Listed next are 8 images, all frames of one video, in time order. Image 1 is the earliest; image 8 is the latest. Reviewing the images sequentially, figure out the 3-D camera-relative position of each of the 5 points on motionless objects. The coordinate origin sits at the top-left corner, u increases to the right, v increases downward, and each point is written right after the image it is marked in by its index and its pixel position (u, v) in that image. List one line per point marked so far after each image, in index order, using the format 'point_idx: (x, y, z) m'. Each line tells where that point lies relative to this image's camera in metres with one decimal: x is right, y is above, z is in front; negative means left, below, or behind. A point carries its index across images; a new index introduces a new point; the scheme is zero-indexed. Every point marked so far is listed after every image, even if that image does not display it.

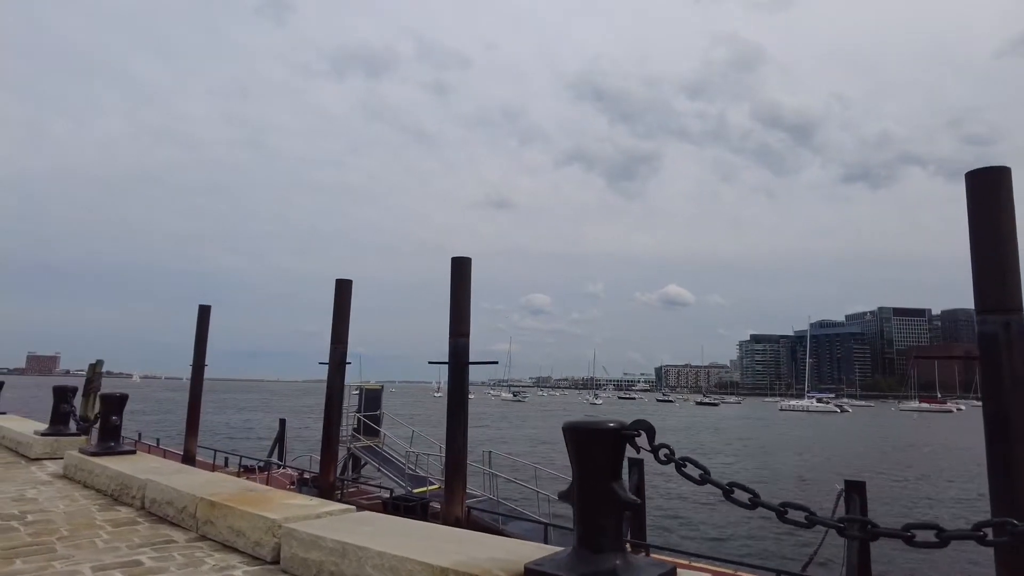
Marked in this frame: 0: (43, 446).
0: (-7.9, -2.7, +10.6) m
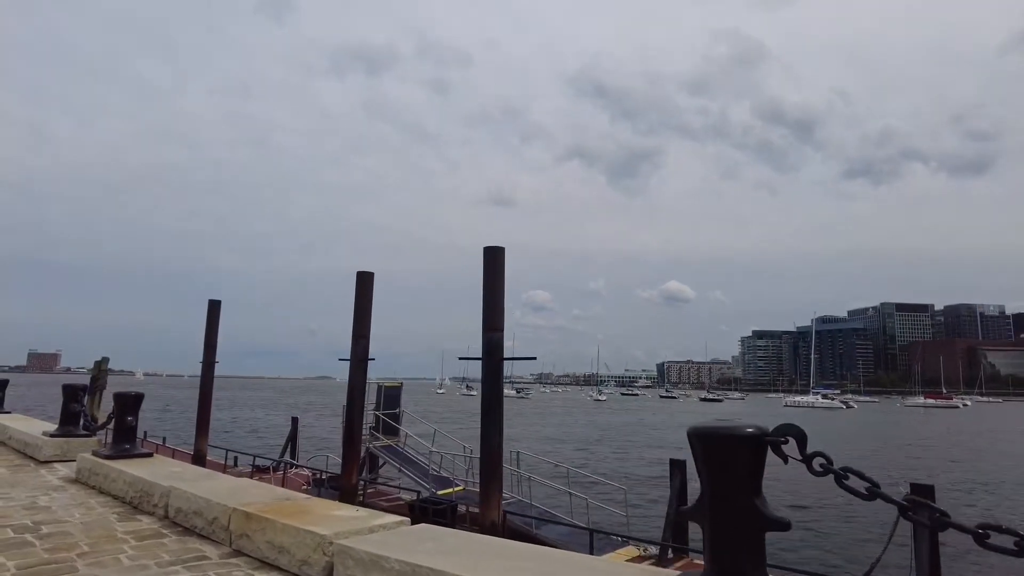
0: (-7.3, -2.5, +10.0) m
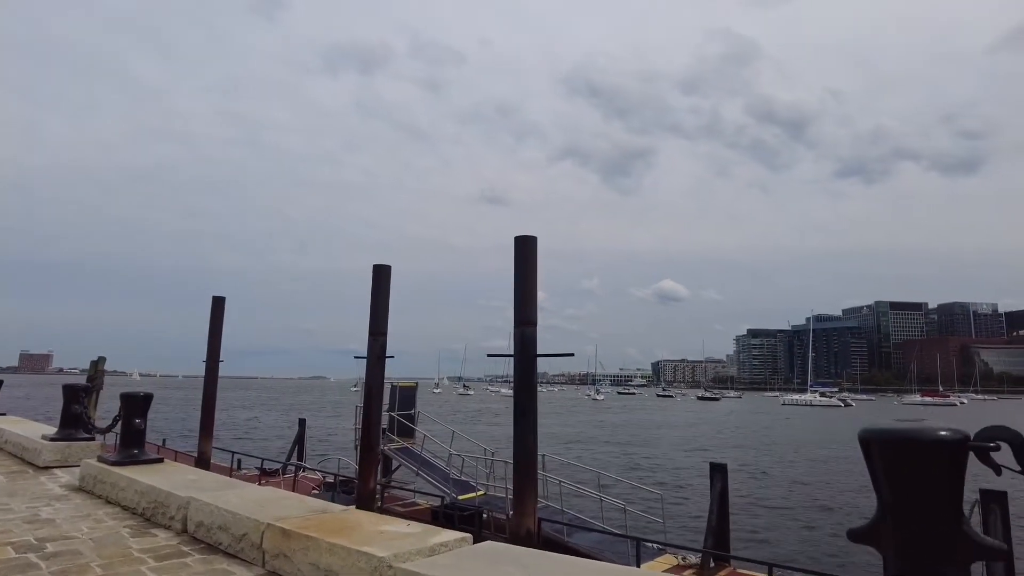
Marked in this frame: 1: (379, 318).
0: (-6.8, -2.4, +9.3) m
1: (-2.6, -0.6, +12.1) m
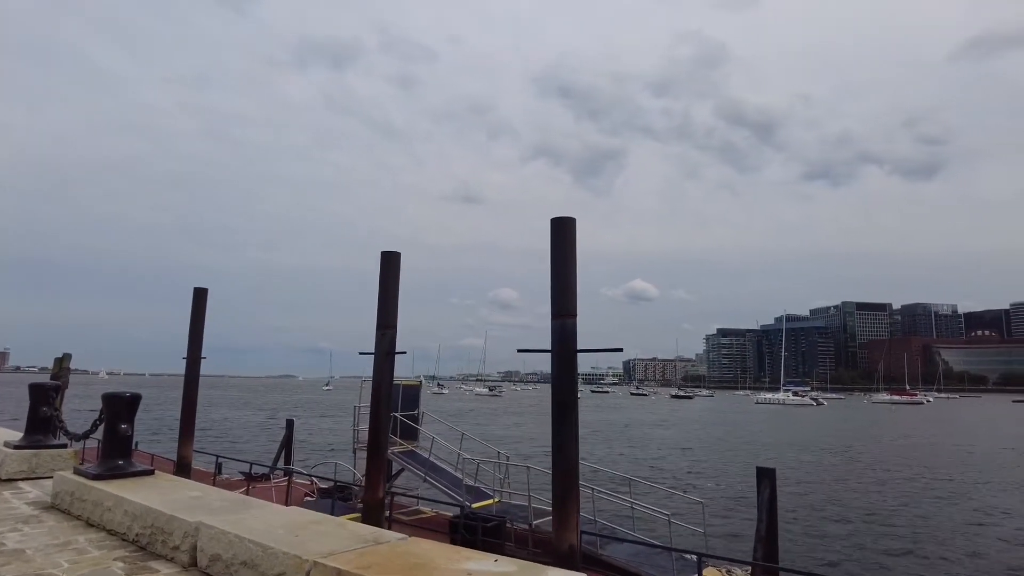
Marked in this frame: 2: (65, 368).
0: (-6.3, -2.2, +8.0) m
1: (-2.2, -0.4, +10.9) m
2: (-13.7, -2.5, +19.3) m
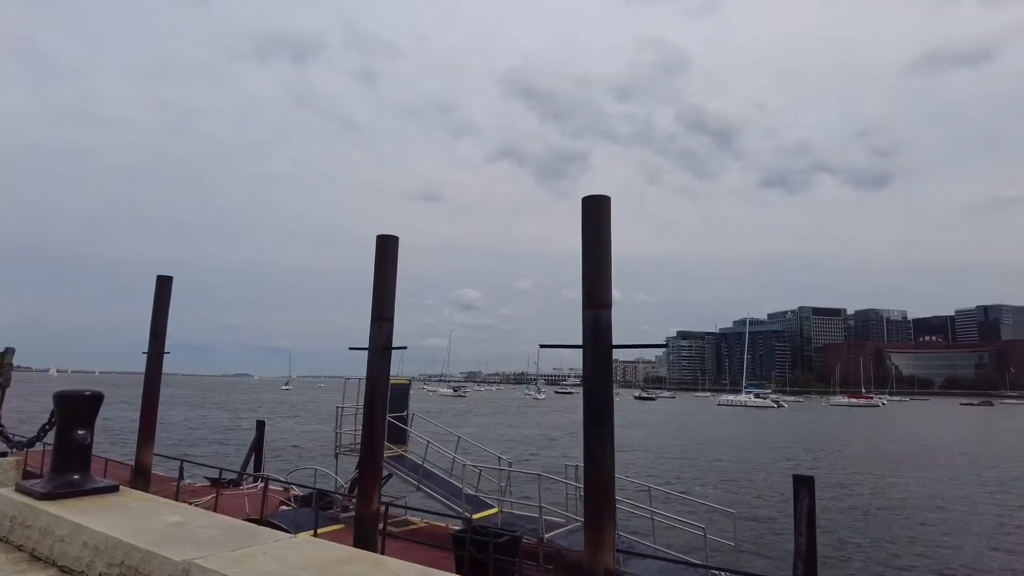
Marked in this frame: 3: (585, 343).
0: (-5.9, -1.9, +6.6) m
1: (-2.0, -0.2, +9.8) m
2: (-14.0, -2.1, +17.5) m
3: (+0.9, -0.6, +7.5) m
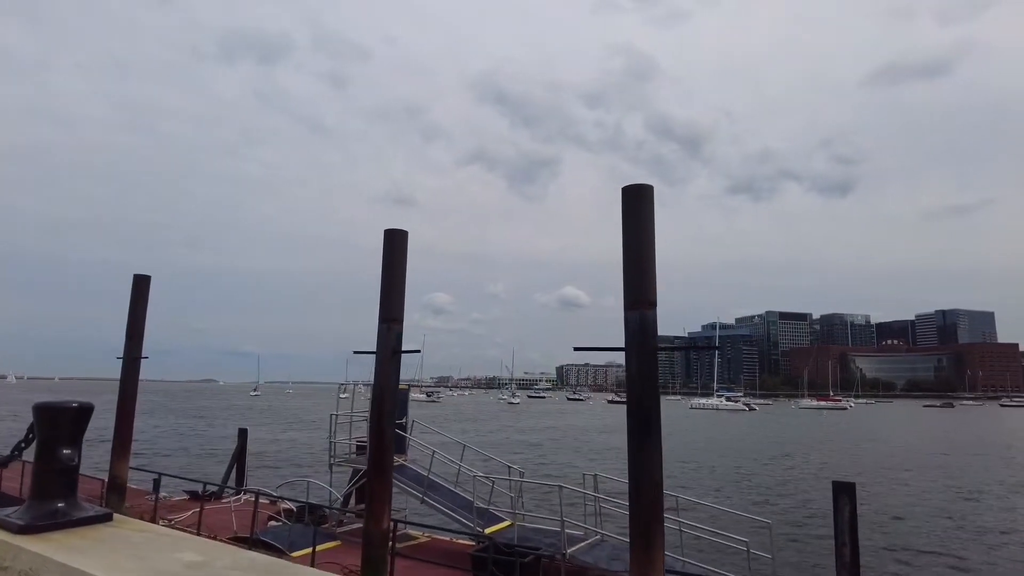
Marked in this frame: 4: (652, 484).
0: (-5.5, -1.9, +5.6) m
1: (-1.7, -0.2, +9.0) m
2: (-14.1, -2.1, +16.1) m
3: (+1.3, -0.6, +6.8) m
4: (+1.4, -2.0, +6.5) m
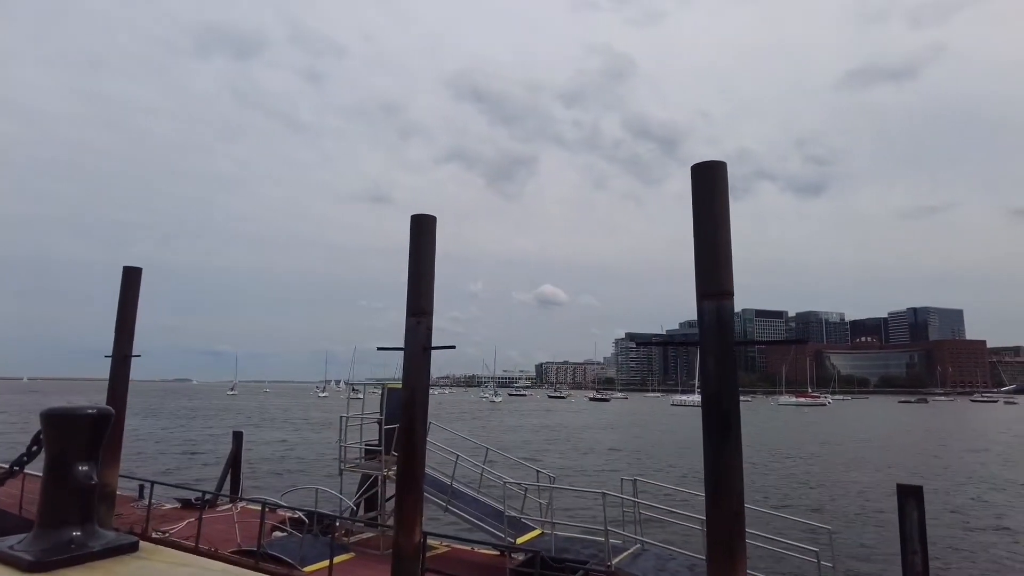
0: (-4.9, -1.8, +4.7) m
1: (-1.2, -0.1, +8.2) m
2: (-13.8, -1.9, +15.0) m
3: (+1.9, -0.5, +6.1) m
4: (+2.0, -1.9, +5.8) m
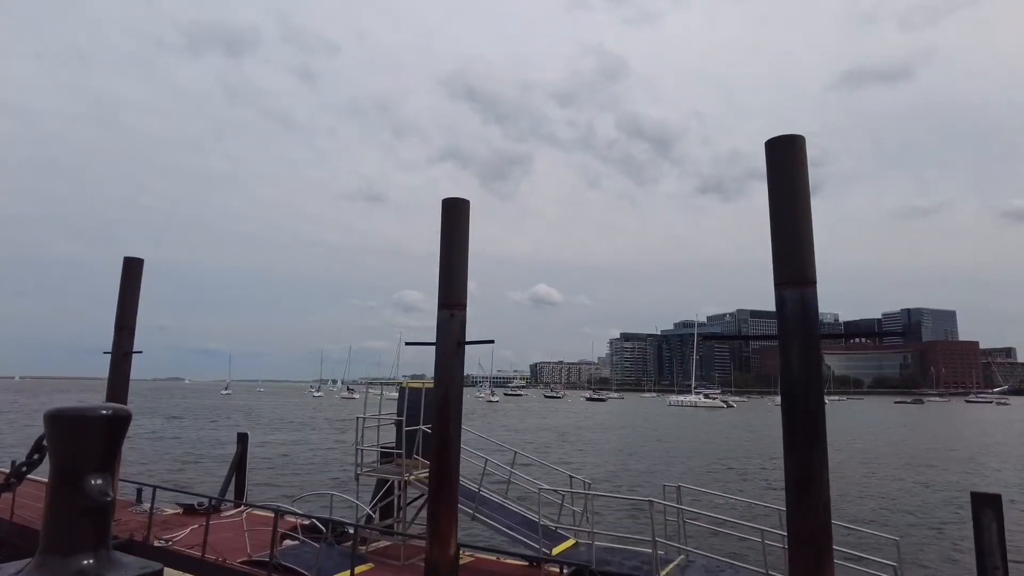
0: (-4.3, -1.6, +4.0) m
1: (-0.7, +0.1, +7.6) m
2: (-13.3, -1.8, +14.2) m
3: (+2.4, -0.4, +5.5) m
4: (+2.5, -1.8, +5.2) m
